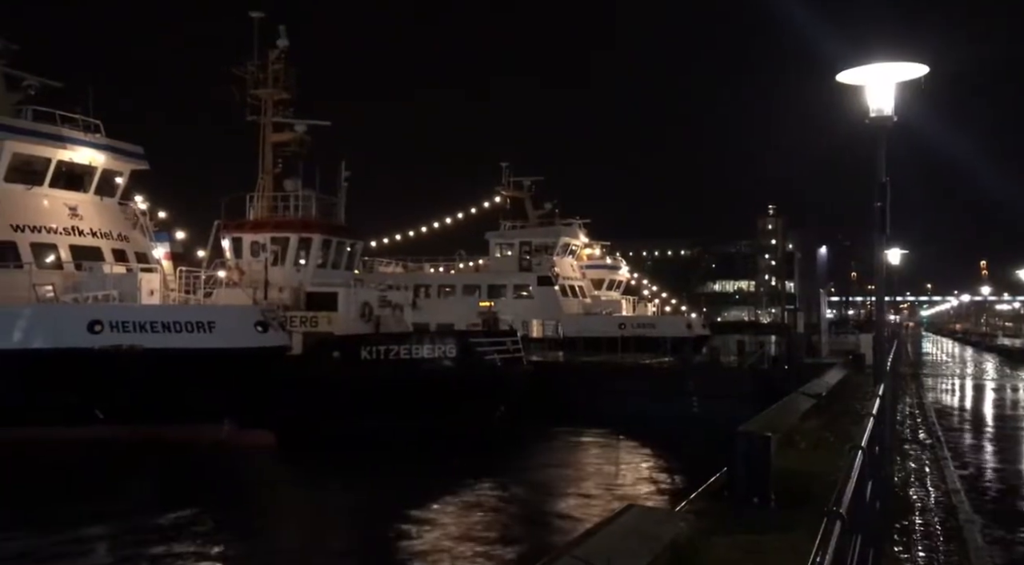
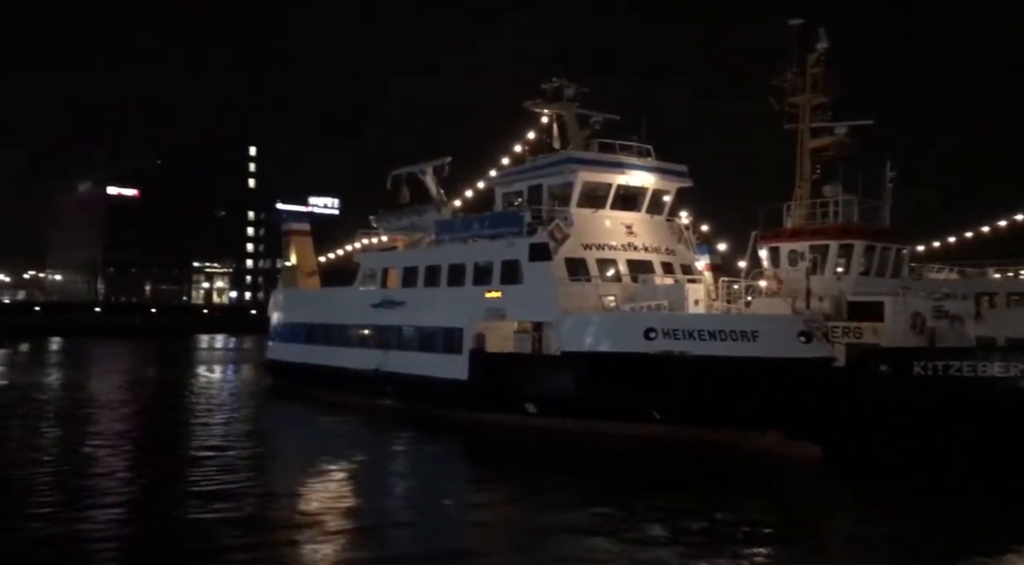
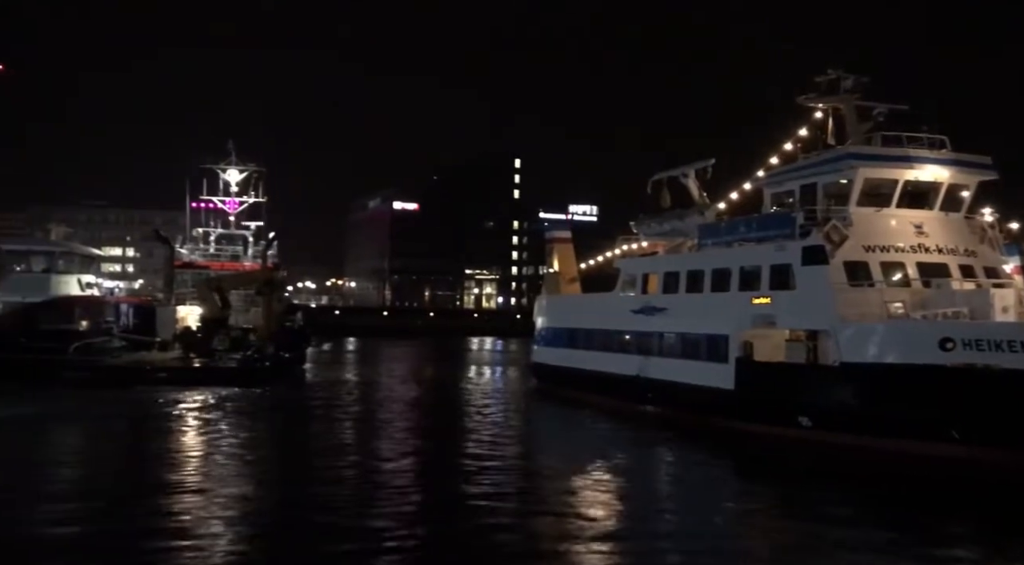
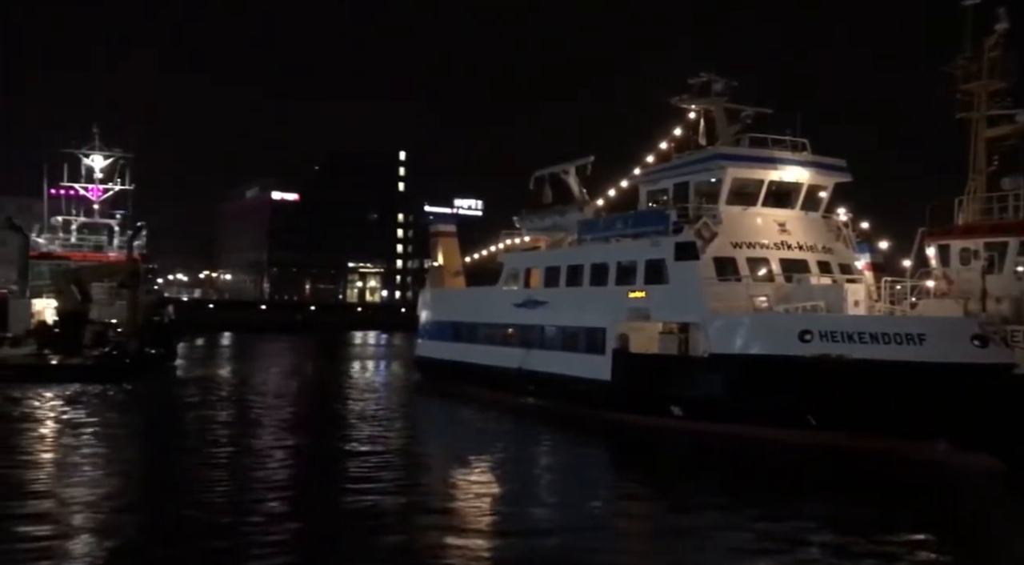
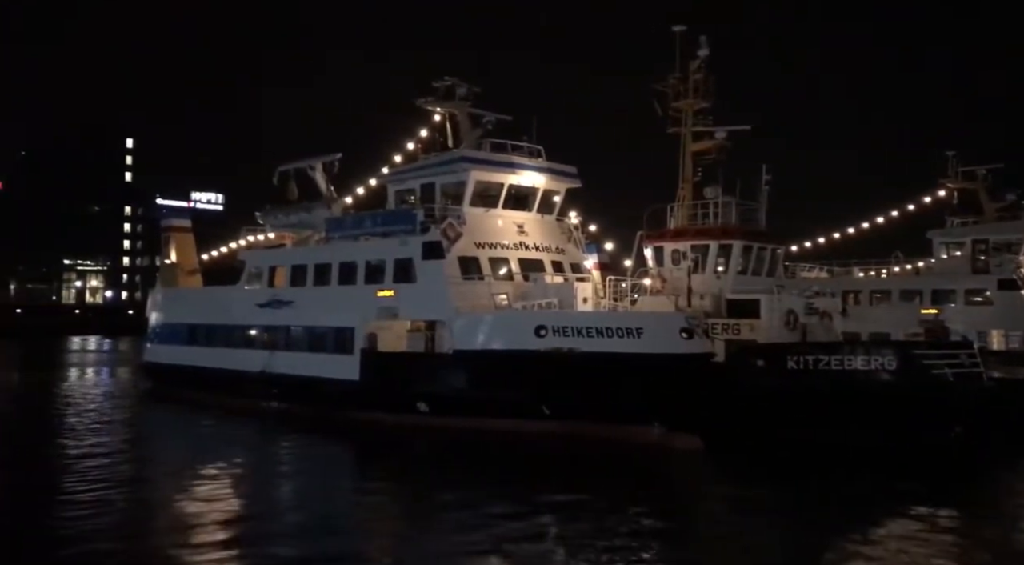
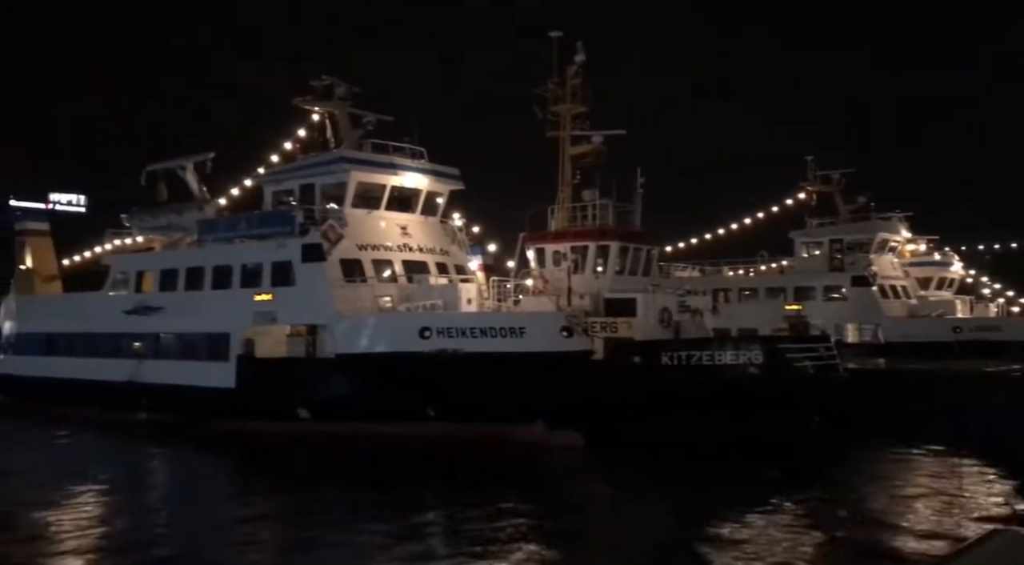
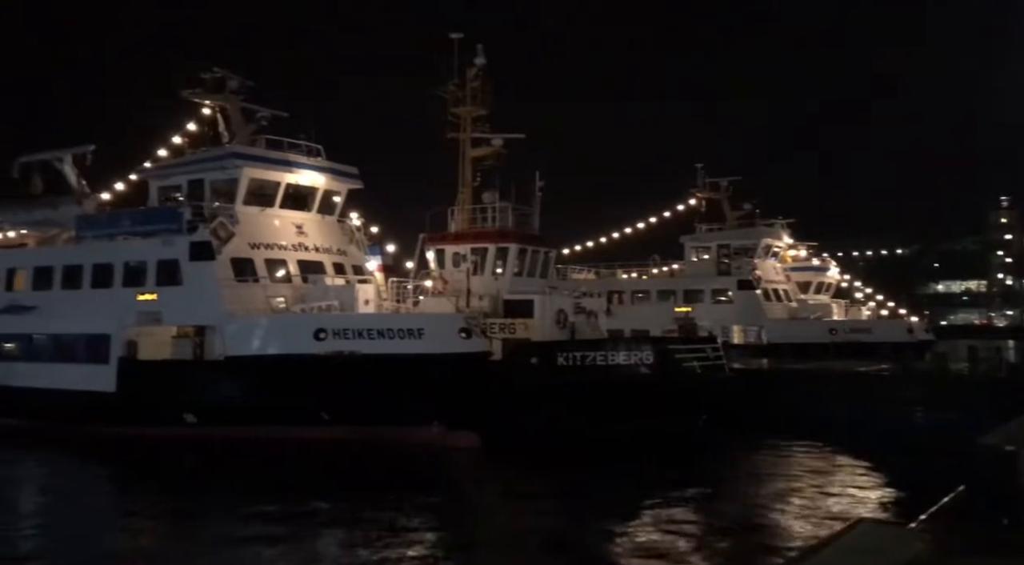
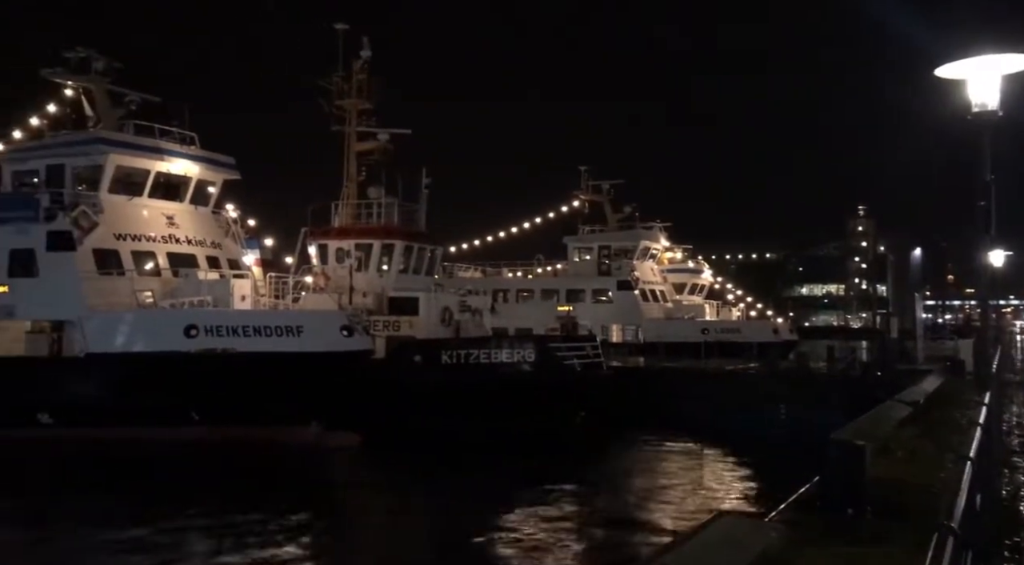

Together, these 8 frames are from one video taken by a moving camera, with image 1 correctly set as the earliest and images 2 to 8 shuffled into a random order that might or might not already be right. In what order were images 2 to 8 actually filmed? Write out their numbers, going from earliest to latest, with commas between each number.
8, 7, 6, 5, 2, 4, 3
